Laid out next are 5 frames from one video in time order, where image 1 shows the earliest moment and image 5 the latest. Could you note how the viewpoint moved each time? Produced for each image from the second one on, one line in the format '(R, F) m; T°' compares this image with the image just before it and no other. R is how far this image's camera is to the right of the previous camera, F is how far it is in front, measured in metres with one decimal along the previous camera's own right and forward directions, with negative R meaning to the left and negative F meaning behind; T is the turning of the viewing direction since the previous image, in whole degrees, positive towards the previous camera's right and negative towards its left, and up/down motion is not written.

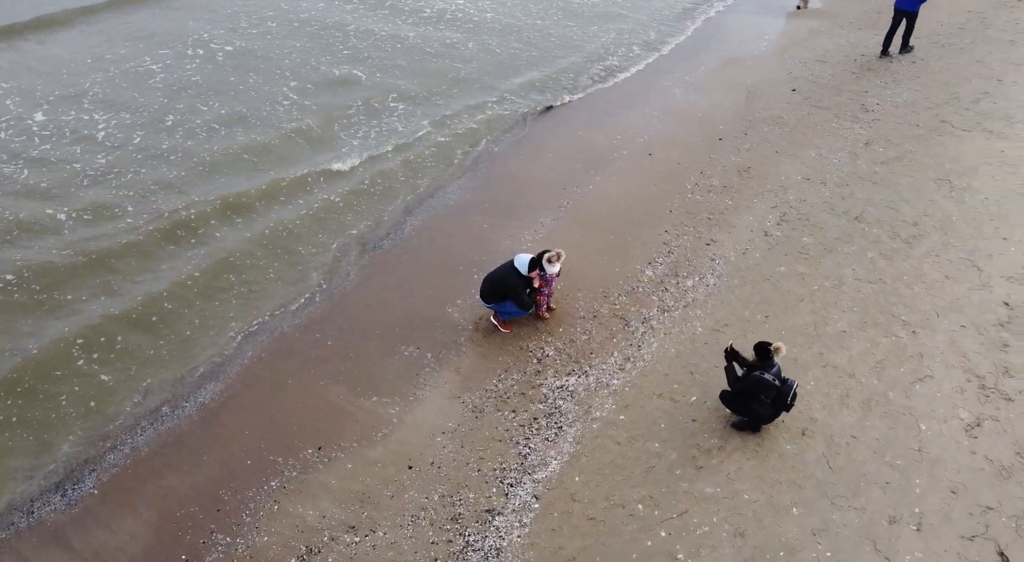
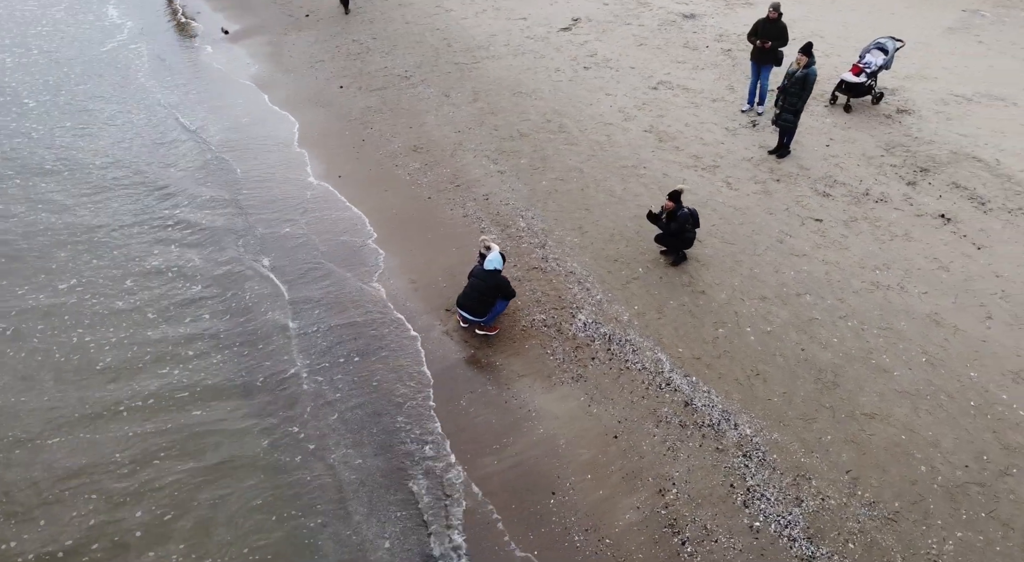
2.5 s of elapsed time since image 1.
(-6.4, +2.3) m; +45°
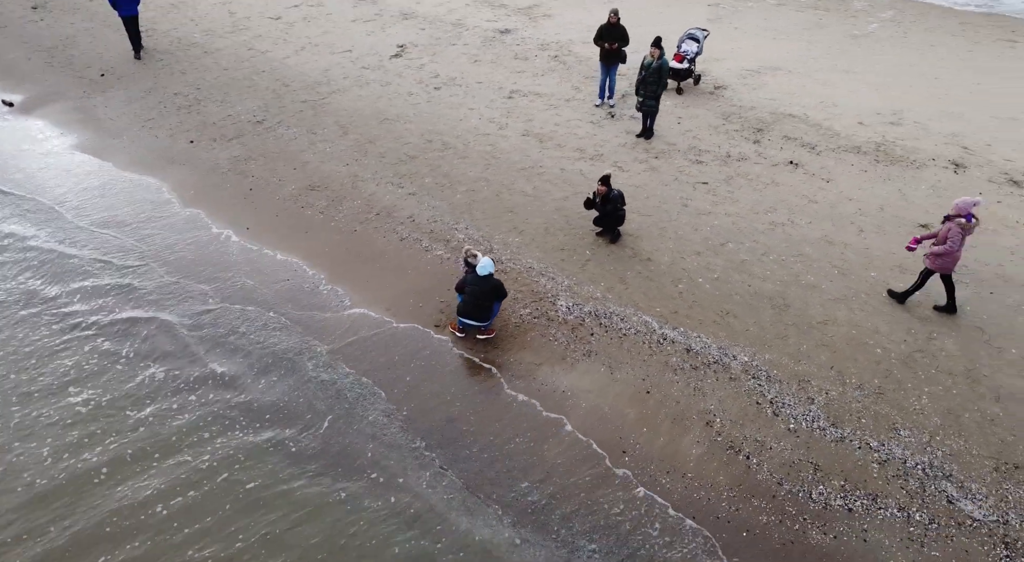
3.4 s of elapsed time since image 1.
(-2.8, -0.1) m; +17°
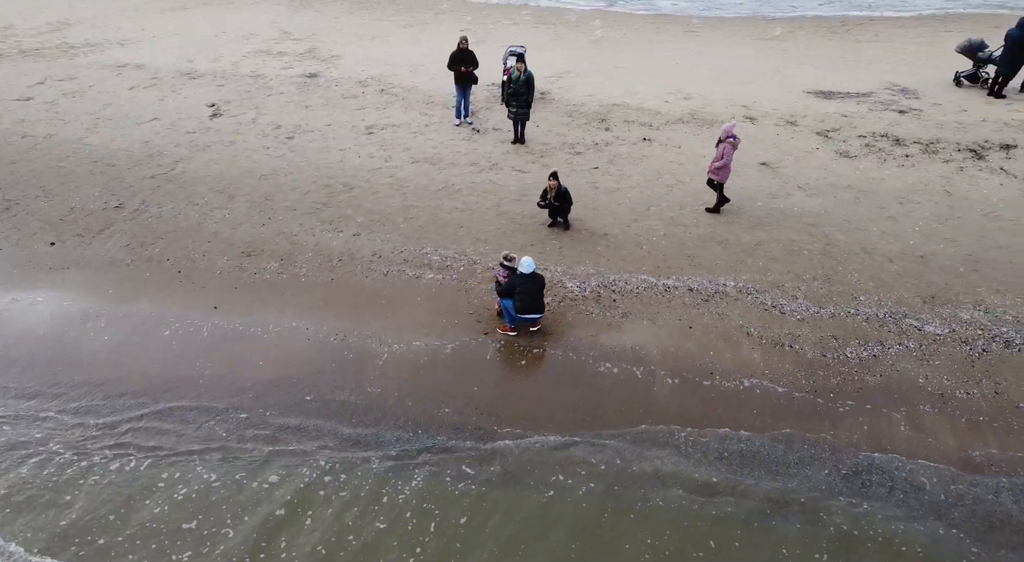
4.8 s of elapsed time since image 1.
(-4.7, 0.0) m; +23°
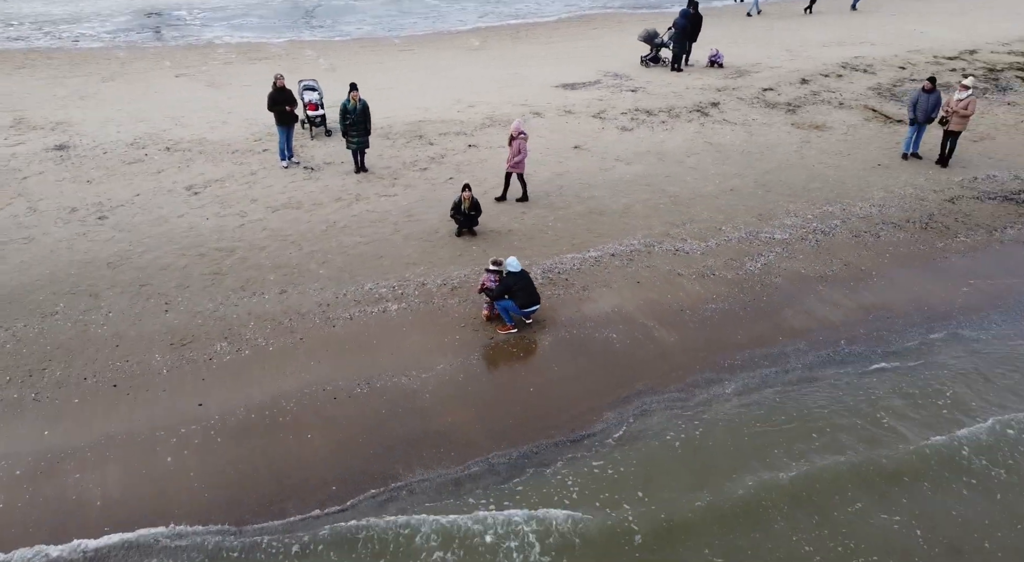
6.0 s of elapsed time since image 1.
(-4.9, +0.3) m; +26°
